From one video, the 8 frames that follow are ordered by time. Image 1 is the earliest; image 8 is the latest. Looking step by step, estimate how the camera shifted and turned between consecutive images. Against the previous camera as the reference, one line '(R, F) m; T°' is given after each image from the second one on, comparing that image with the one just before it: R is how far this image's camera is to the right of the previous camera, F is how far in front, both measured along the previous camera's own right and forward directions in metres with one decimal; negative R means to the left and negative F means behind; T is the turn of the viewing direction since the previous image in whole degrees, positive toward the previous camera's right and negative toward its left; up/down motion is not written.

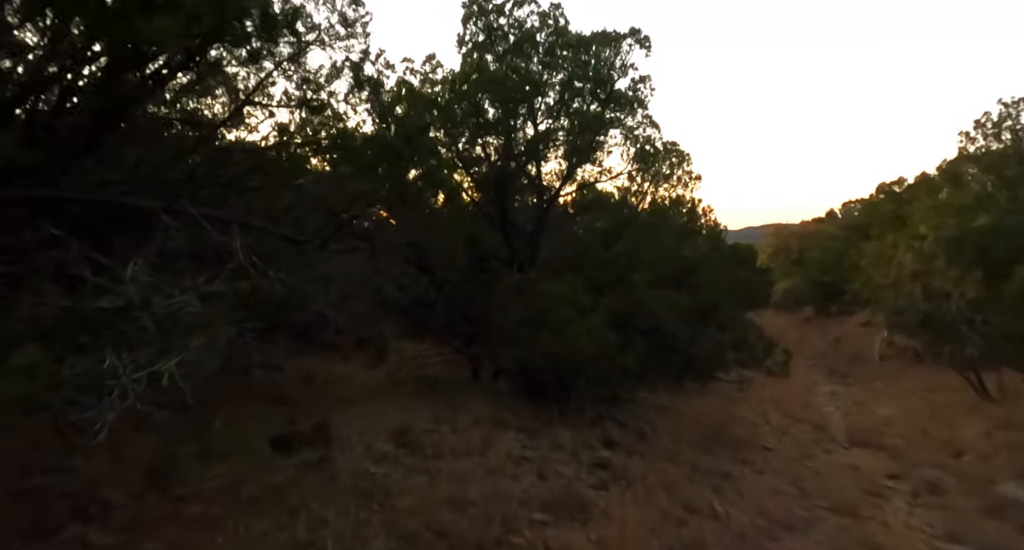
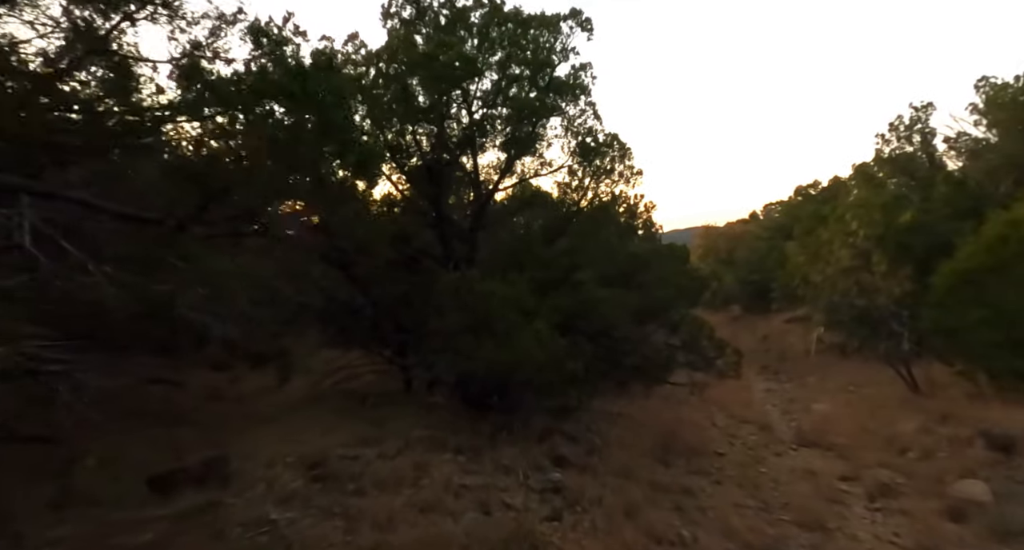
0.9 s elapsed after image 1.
(0.0, +1.0) m; +6°
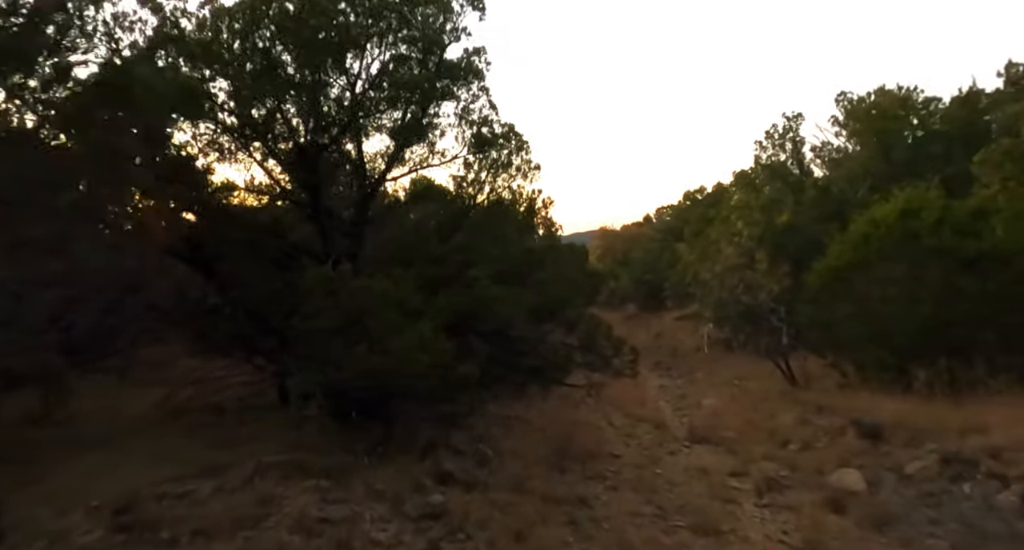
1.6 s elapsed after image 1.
(+0.2, +0.8) m; +9°
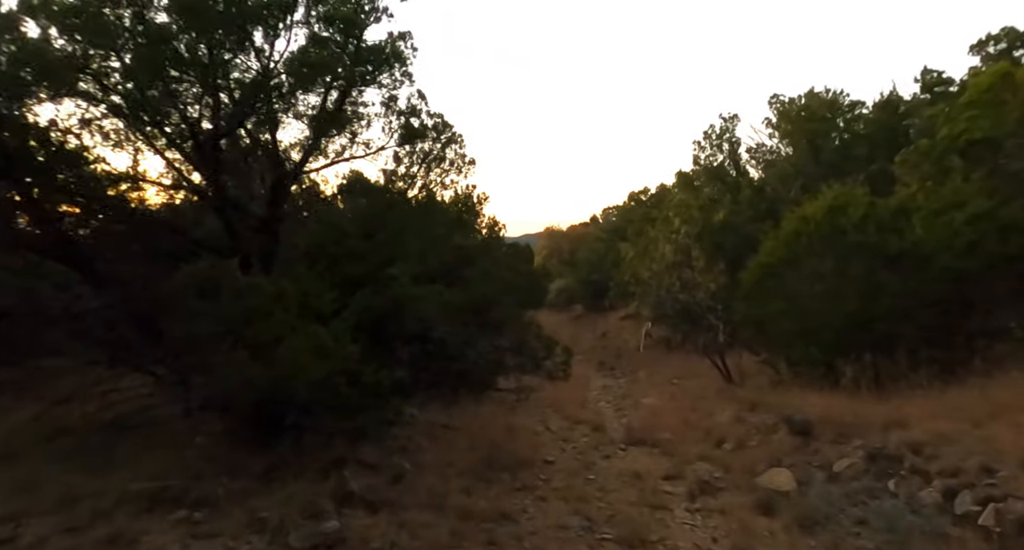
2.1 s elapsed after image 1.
(+0.4, +0.5) m; +4°
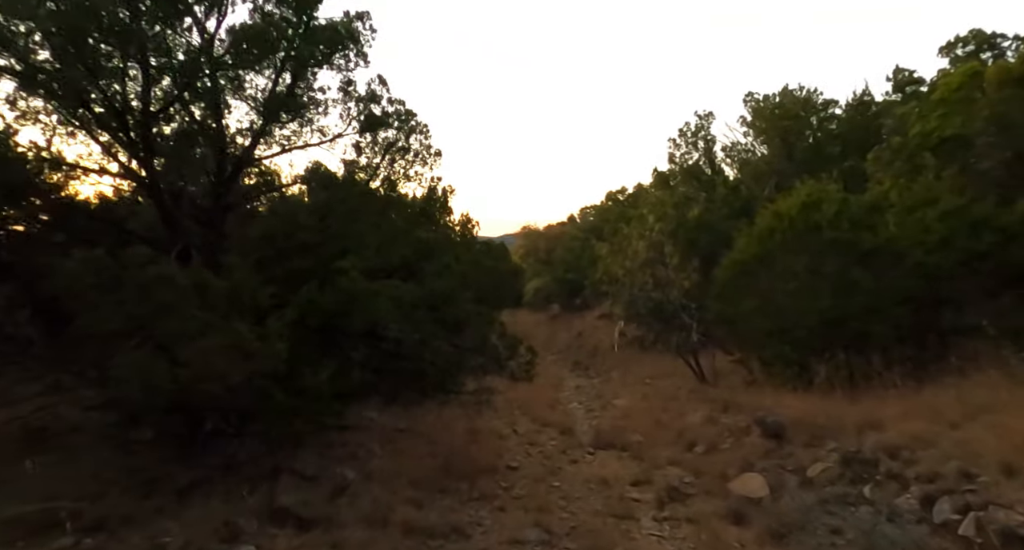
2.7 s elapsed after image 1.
(+0.3, +0.6) m; +2°
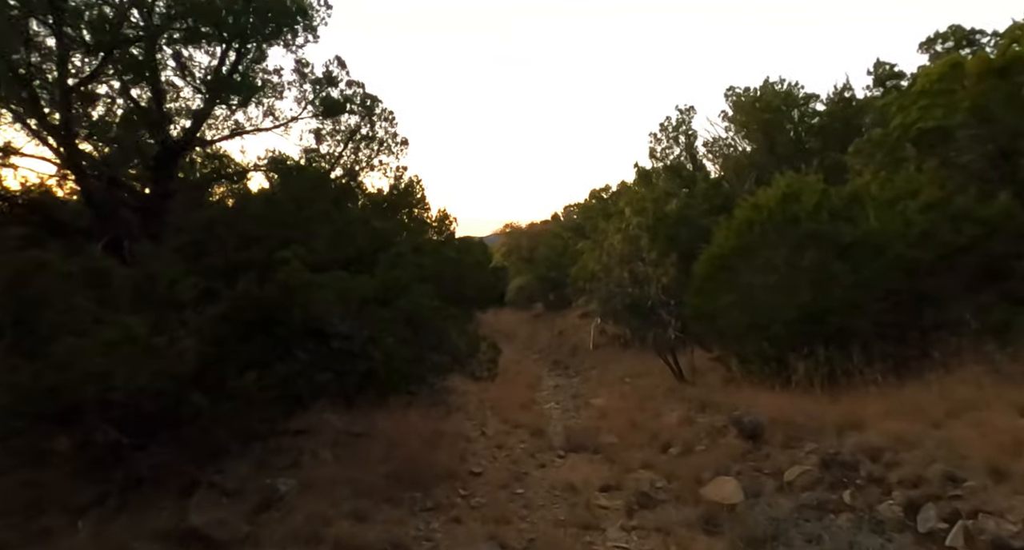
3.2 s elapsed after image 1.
(+0.4, +0.7) m; +1°
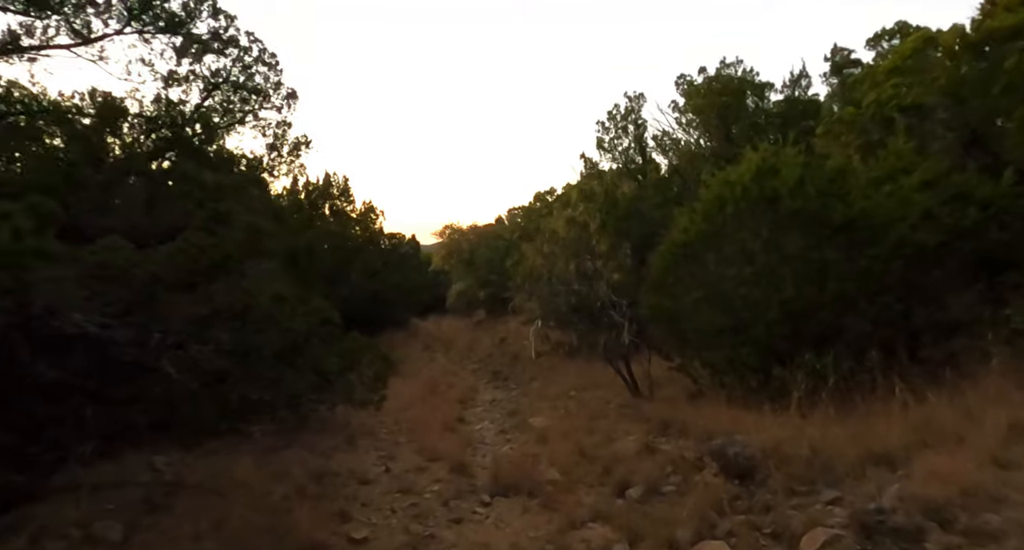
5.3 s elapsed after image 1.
(+0.6, +3.1) m; +5°
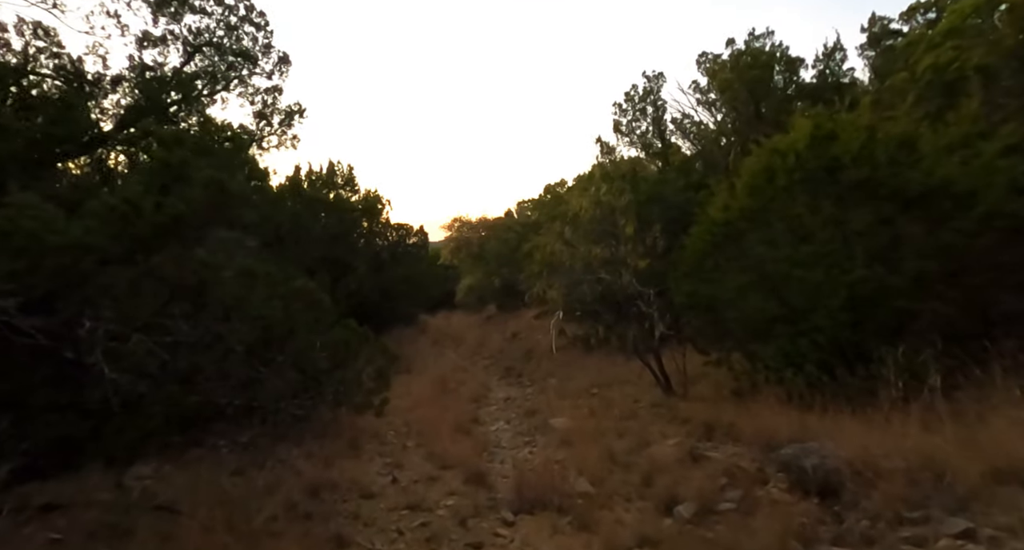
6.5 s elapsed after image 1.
(-0.2, +1.4) m; -1°
